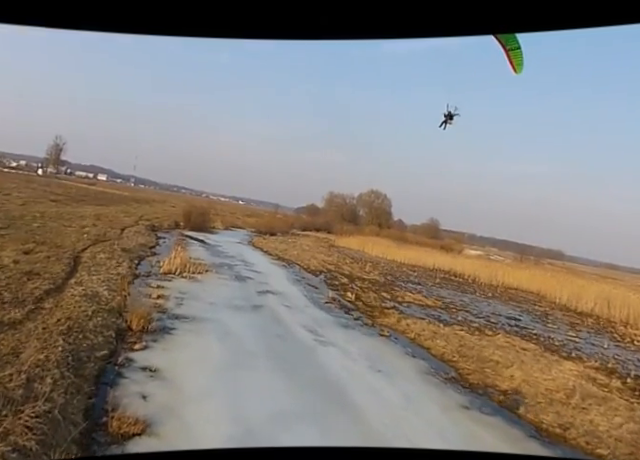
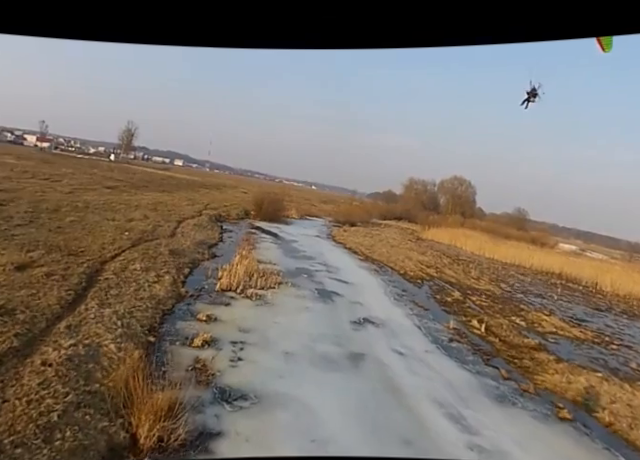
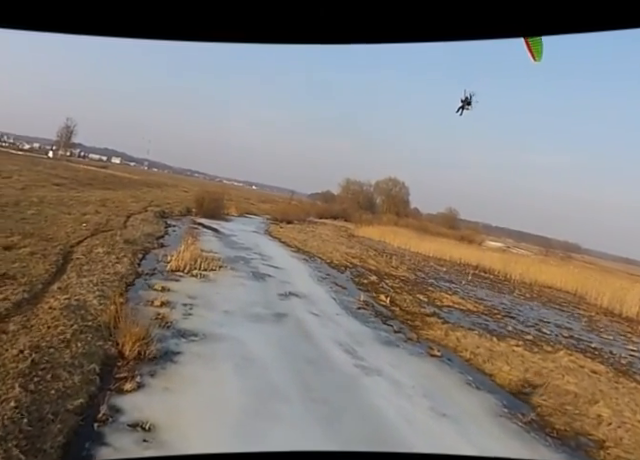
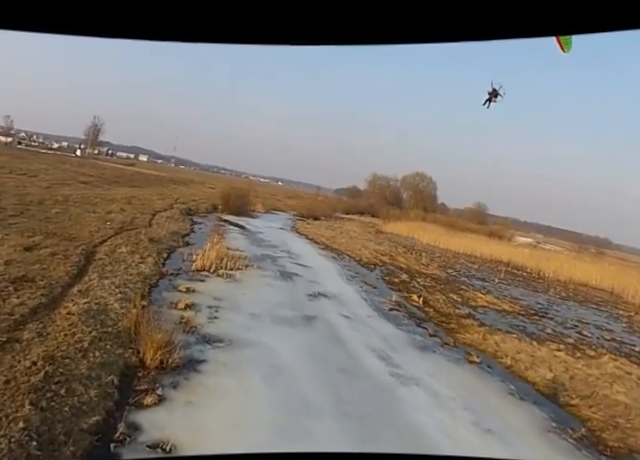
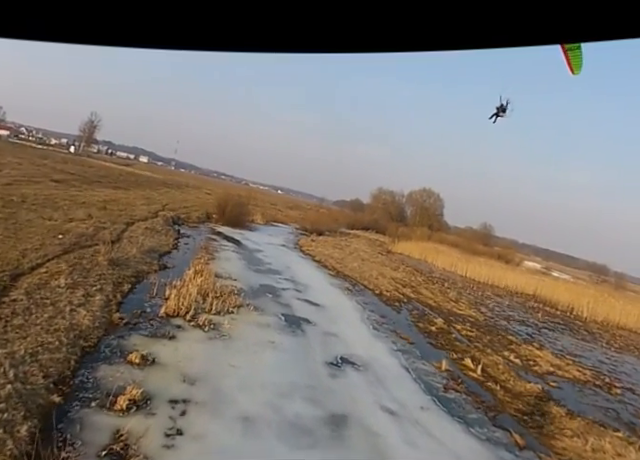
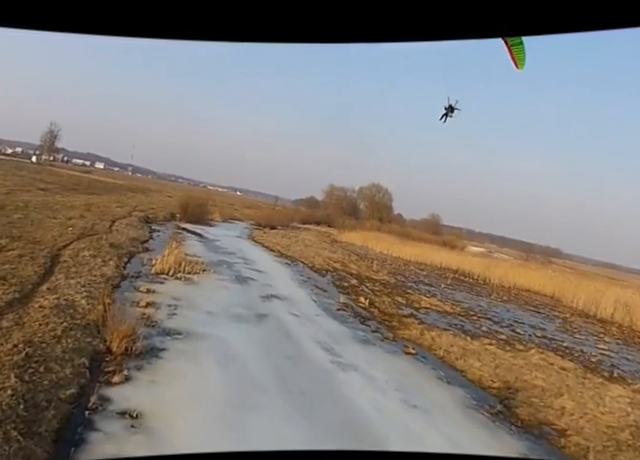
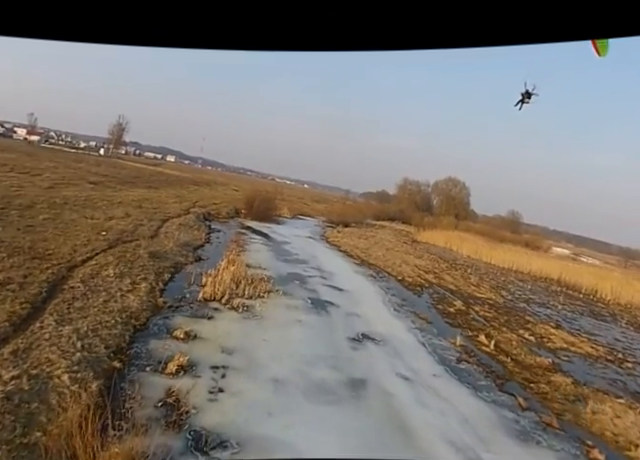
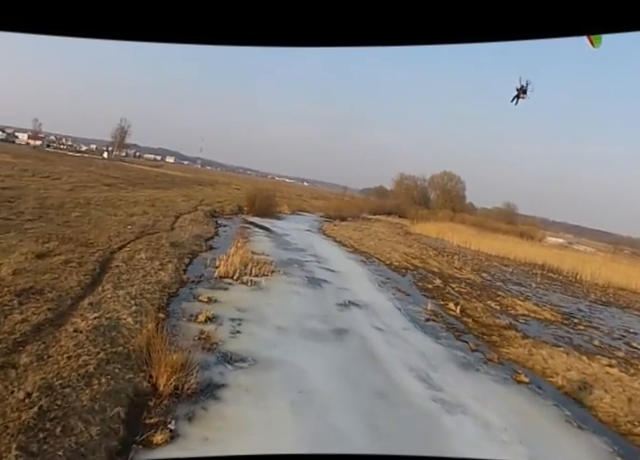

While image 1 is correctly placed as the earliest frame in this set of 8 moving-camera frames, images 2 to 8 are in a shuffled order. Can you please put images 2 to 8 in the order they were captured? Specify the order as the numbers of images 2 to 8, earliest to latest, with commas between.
6, 3, 4, 8, 2, 7, 5
